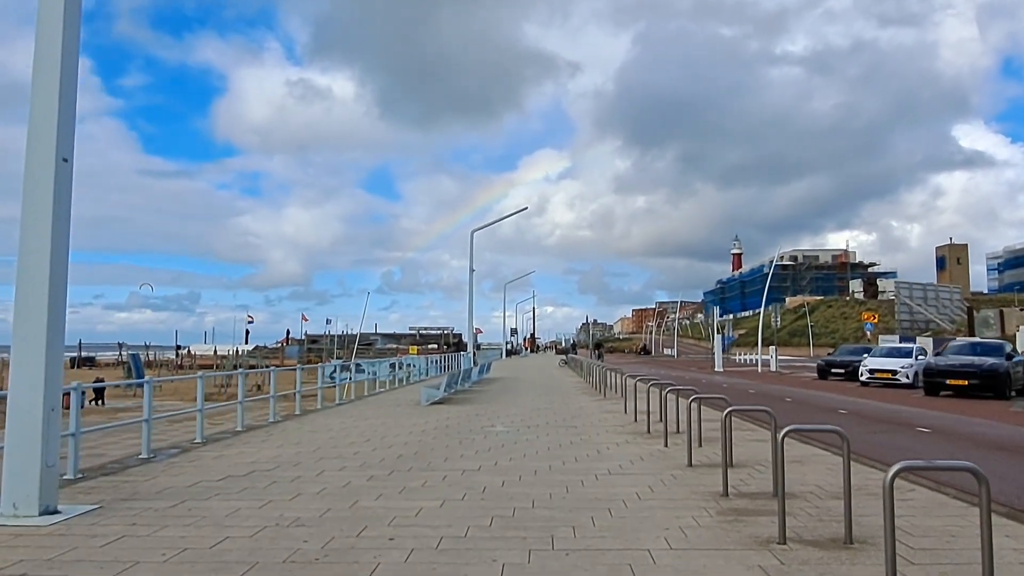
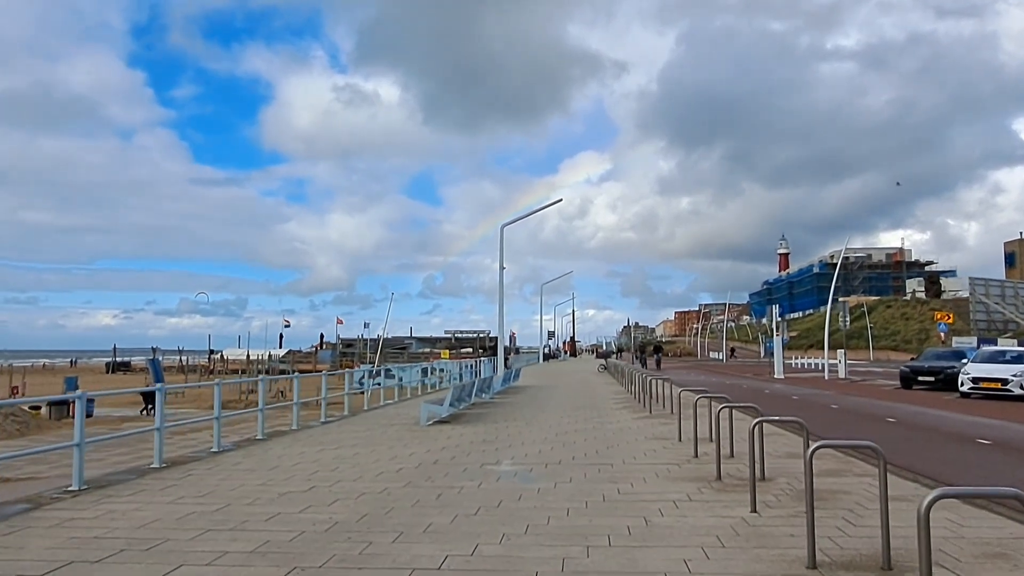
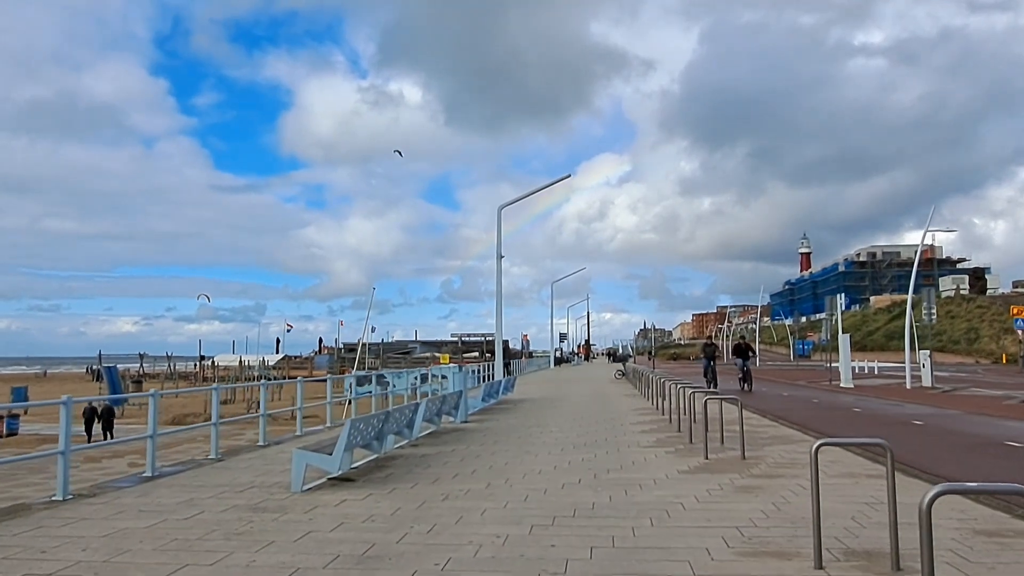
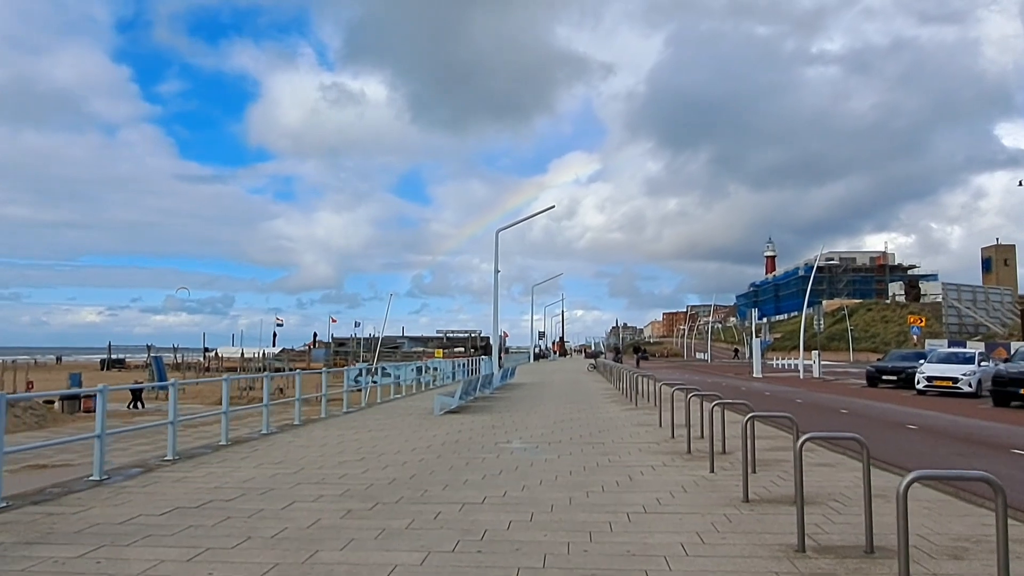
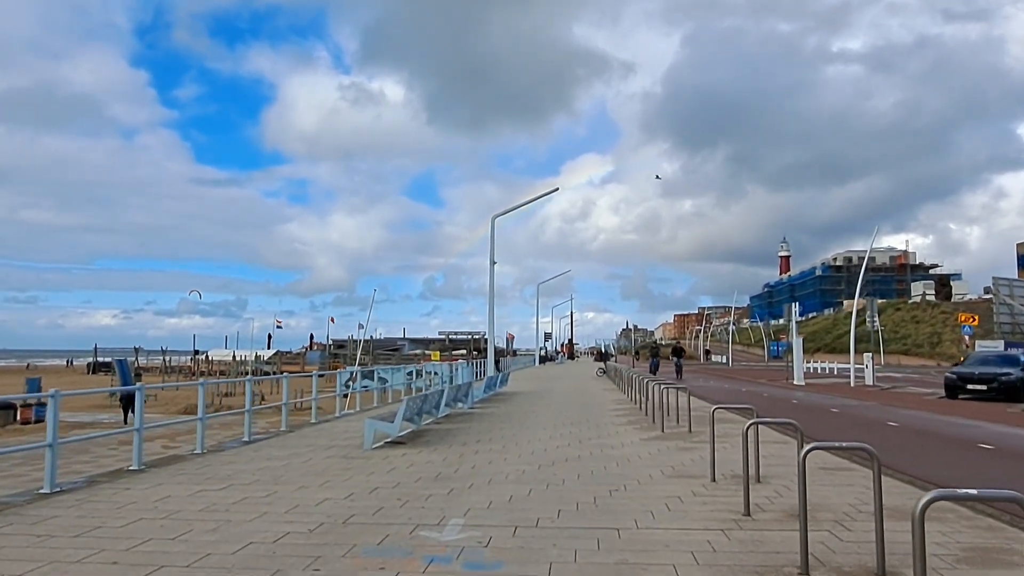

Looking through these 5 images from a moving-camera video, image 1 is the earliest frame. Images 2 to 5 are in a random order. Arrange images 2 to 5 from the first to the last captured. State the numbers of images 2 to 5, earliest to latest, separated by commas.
4, 2, 5, 3
